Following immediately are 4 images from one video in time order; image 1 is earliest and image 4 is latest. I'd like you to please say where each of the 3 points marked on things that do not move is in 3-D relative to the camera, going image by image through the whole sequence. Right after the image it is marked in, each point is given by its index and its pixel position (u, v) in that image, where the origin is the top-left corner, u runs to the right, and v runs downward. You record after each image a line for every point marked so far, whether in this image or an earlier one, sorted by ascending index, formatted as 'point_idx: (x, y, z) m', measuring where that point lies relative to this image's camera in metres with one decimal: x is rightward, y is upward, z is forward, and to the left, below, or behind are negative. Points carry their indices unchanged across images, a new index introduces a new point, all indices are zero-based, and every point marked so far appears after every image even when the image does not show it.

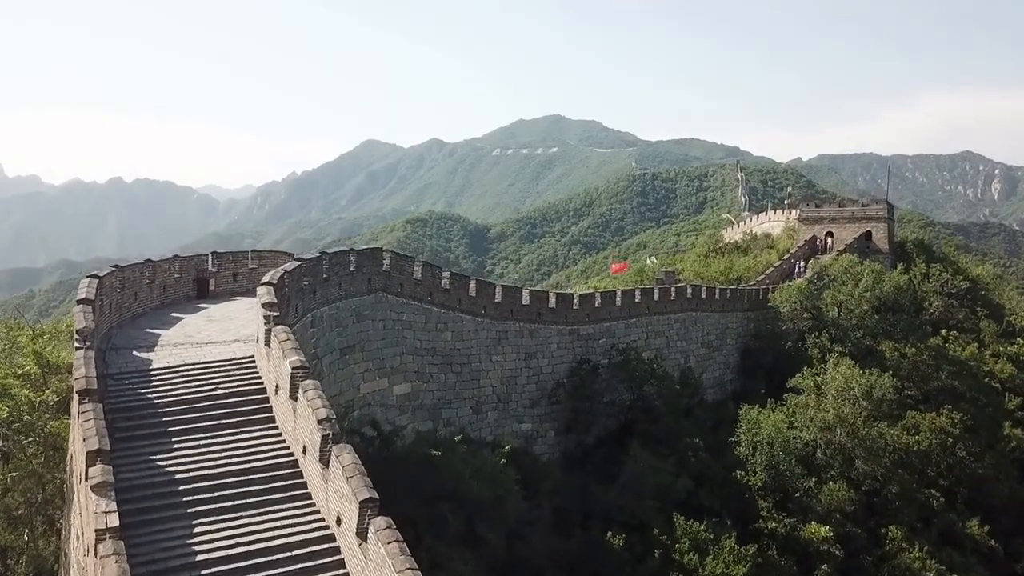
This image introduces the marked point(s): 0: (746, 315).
0: (+5.1, -0.6, +17.1) m
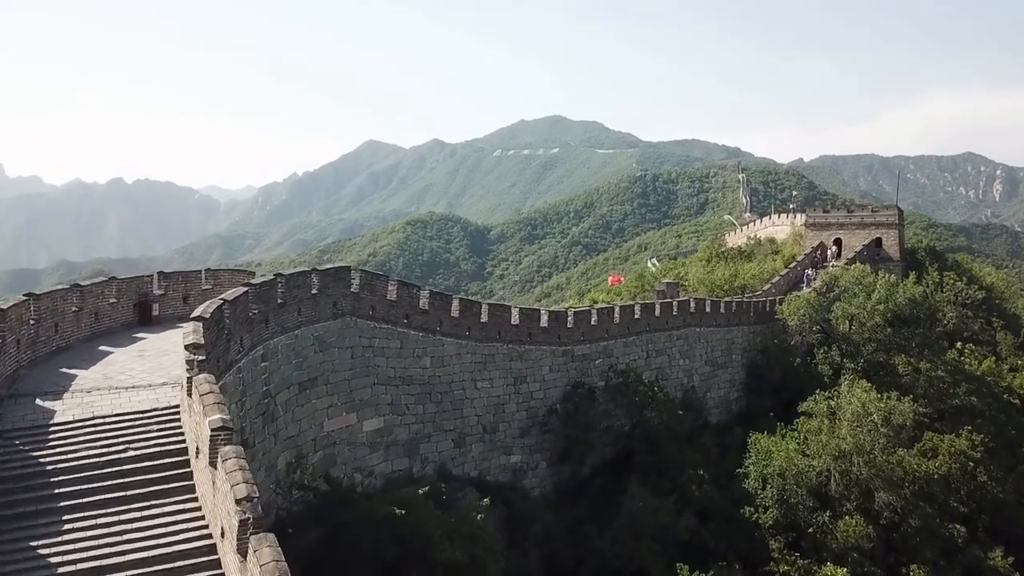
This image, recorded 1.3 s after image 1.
0: (+5.0, -0.8, +16.1) m
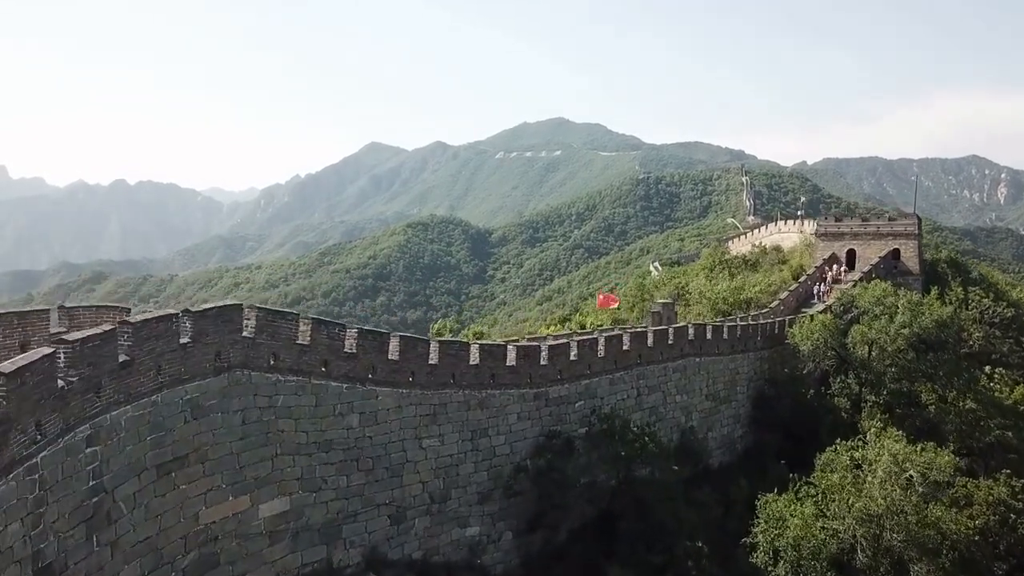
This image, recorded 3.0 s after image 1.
0: (+4.5, -1.2, +14.3) m
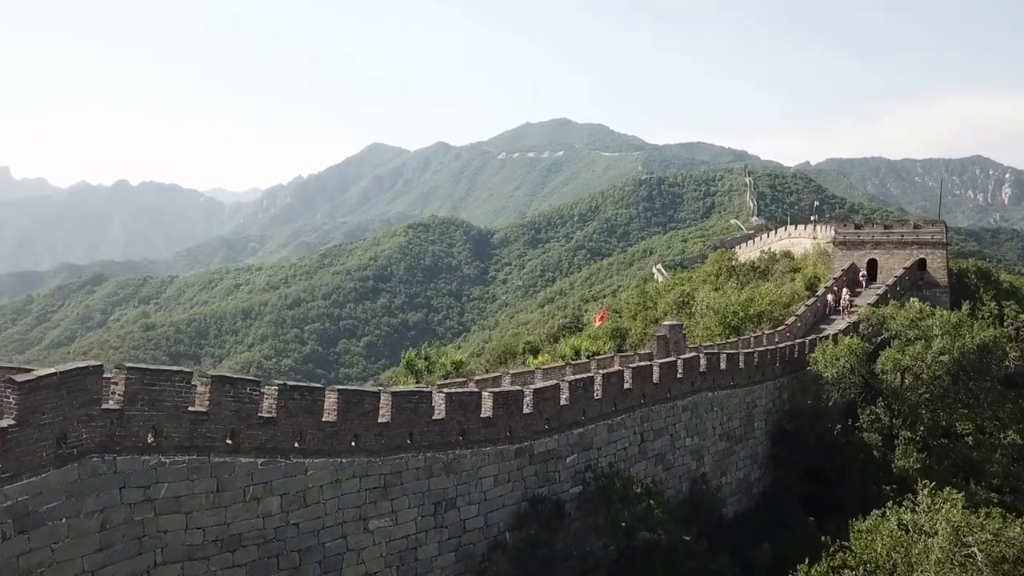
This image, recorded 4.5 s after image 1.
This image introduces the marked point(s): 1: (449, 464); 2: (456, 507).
0: (+4.3, -1.6, +12.6) m
1: (-0.6, -1.5, +6.9) m
2: (-0.5, -1.9, +6.9) m
